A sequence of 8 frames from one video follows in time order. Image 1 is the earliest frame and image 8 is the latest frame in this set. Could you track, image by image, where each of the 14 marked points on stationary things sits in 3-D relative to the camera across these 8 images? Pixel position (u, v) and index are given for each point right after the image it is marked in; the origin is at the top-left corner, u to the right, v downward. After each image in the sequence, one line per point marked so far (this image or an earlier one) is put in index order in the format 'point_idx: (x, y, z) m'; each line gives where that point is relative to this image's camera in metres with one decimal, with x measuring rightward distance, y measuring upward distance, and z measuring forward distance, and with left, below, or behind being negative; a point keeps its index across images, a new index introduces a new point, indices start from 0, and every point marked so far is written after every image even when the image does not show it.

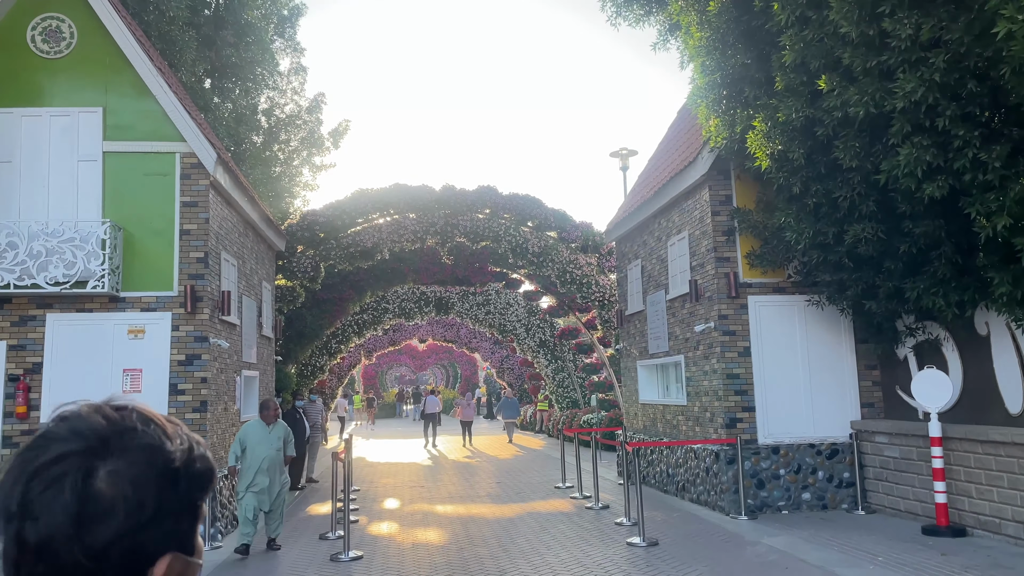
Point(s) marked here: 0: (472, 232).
0: (-1.0, +1.4, +19.6) m
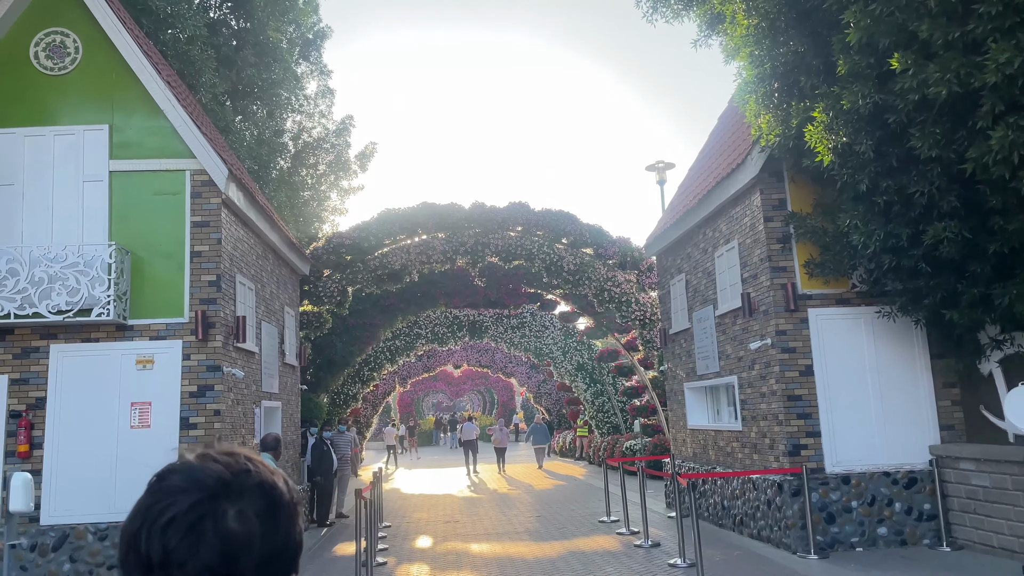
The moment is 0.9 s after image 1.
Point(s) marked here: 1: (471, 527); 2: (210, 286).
0: (-0.2, +0.9, +18.8) m
1: (-0.7, -4.1, +14.0) m
2: (-3.8, 0.0, +10.1) m
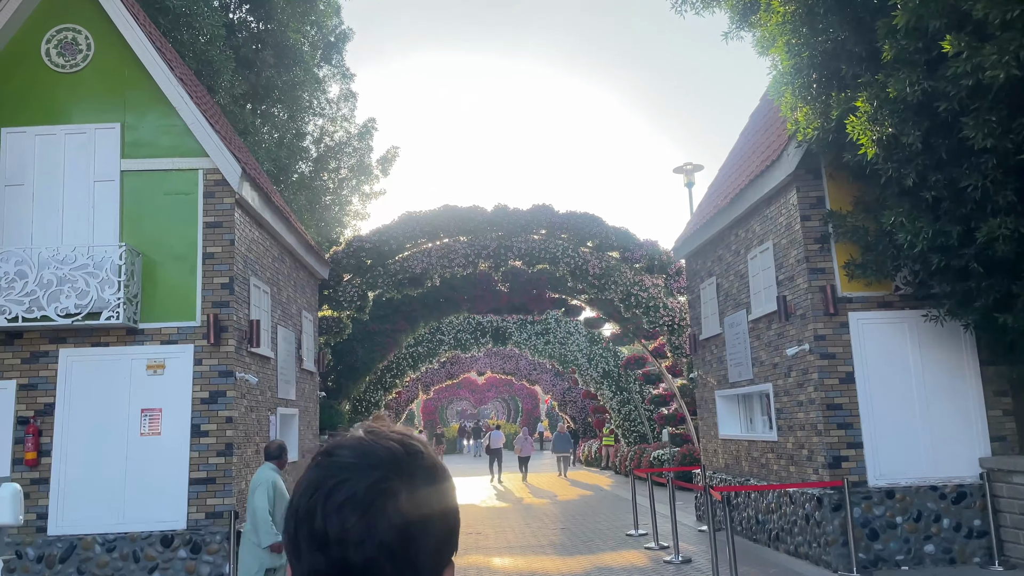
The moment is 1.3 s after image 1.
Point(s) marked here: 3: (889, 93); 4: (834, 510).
0: (+0.4, +0.8, +18.3) m
1: (-0.3, -4.2, +13.5) m
2: (-3.5, 0.0, +9.8) m
3: (+3.6, +1.9, +7.7) m
4: (+3.8, -2.6, +9.5) m
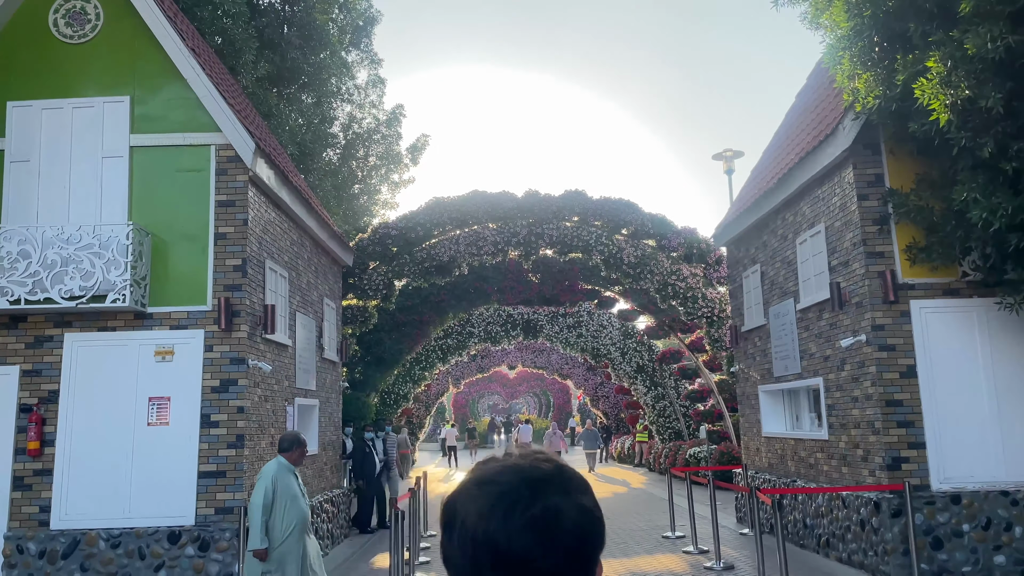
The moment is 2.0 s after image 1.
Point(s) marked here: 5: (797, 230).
0: (+1.1, +1.0, +17.6) m
1: (+0.2, -4.0, +12.8) m
2: (-3.2, +0.2, +9.2) m
3: (+3.9, +2.0, +6.9) m
4: (+4.1, -2.5, +8.7) m
5: (+4.0, +0.8, +11.3) m
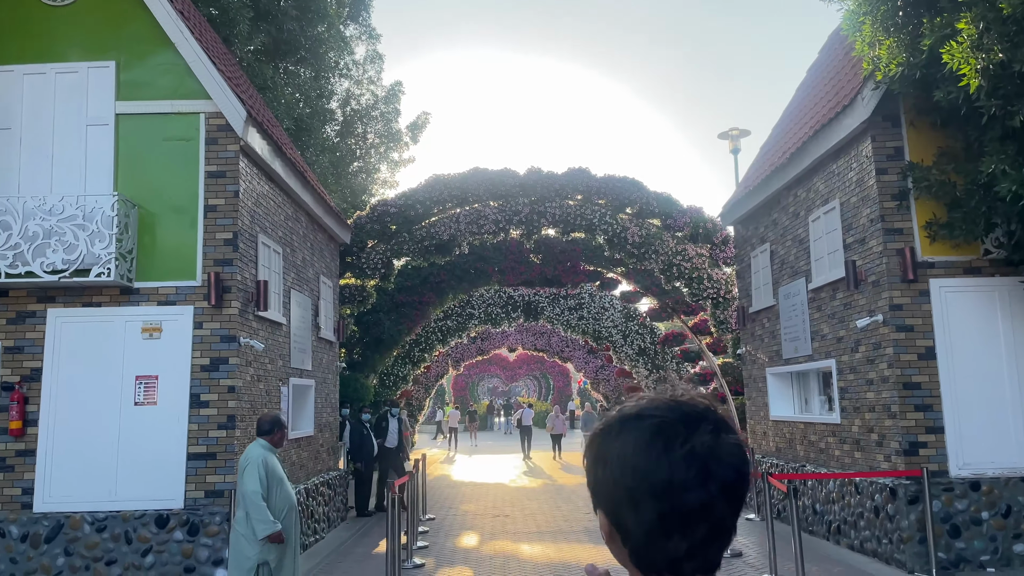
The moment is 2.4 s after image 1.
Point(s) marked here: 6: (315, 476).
0: (+1.1, +1.4, +17.2) m
1: (+0.2, -3.6, +12.5) m
2: (-3.1, +0.5, +8.9) m
3: (+3.9, +2.2, +6.4) m
4: (+4.1, -2.2, +8.4) m
5: (+4.0, +1.1, +10.9) m
6: (-2.9, -2.7, +11.8) m
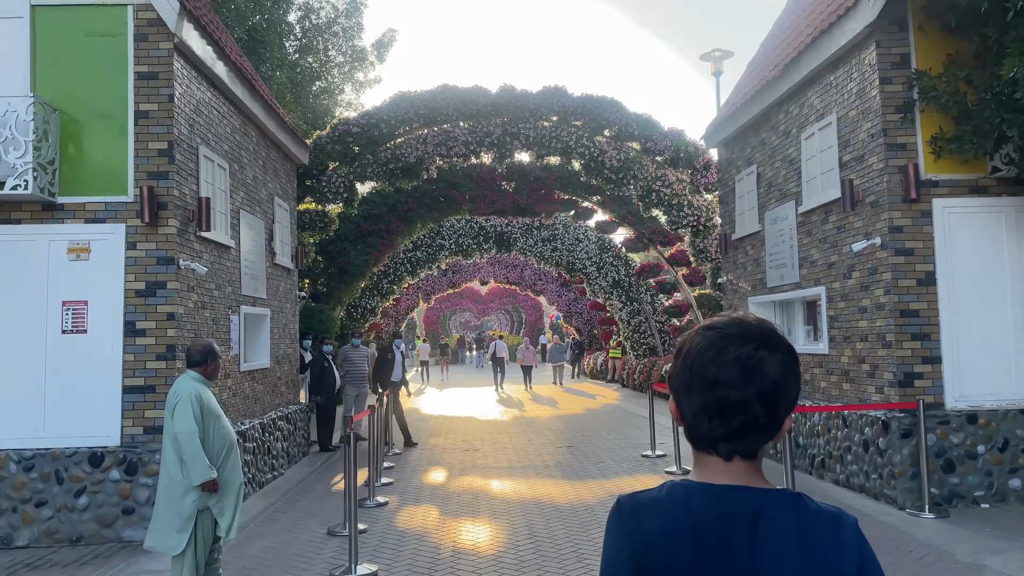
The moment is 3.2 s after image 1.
0: (+0.5, +2.9, +16.3) m
1: (-0.3, -2.5, +12.0) m
2: (-3.4, +1.3, +7.9) m
3: (+3.7, +2.8, +5.6) m
4: (+3.8, -1.5, +7.9) m
5: (+3.6, +2.1, +10.1) m
6: (-3.3, -1.7, +11.1) m
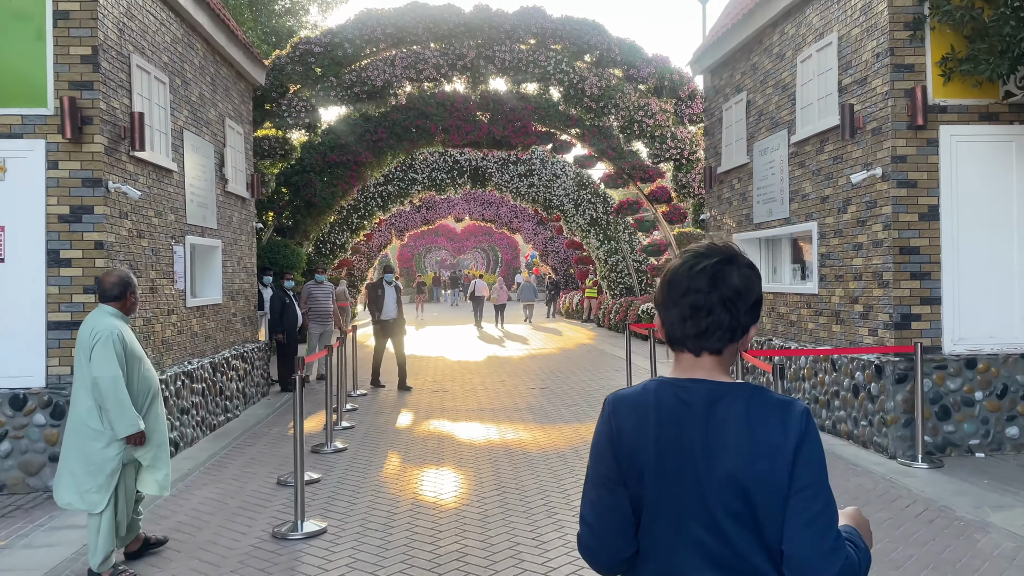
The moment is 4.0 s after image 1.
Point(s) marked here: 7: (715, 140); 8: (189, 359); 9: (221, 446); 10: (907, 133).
0: (0.0, +4.1, +15.3) m
1: (-0.7, -1.6, +11.5) m
2: (-3.7, +1.9, +7.0) m
3: (+3.5, +3.2, +4.8) m
4: (+3.5, -0.9, +7.4) m
5: (+3.3, +2.8, +9.4) m
6: (-3.7, -0.8, +10.4) m
7: (+3.1, +2.3, +12.4) m
8: (-3.6, -0.8, +9.0) m
9: (-3.1, -1.7, +8.6) m
10: (+3.7, +1.4, +7.5) m
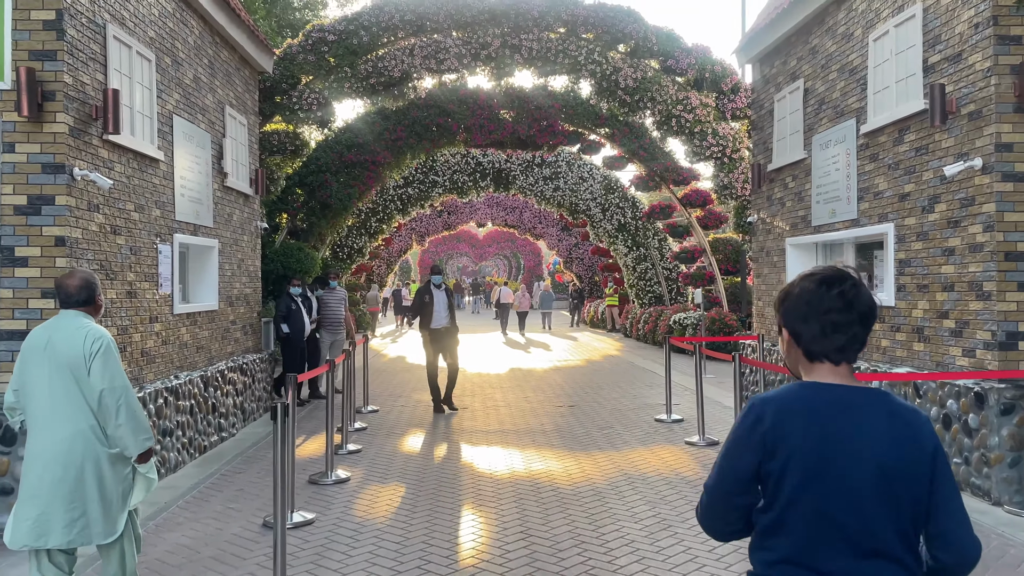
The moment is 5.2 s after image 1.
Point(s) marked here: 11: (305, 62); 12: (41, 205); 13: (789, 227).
0: (+0.5, +4.0, +14.3) m
1: (-0.4, -1.7, +10.4) m
2: (-3.5, +1.9, +6.0) m
3: (+3.7, +3.1, +3.6) m
4: (+3.8, -1.0, +6.2) m
5: (+3.6, +2.7, +8.2) m
6: (-3.4, -0.8, +9.4) m
7: (+3.5, +2.1, +11.2) m
8: (-3.3, -0.8, +8.0) m
9: (-2.8, -1.7, +7.5) m
10: (+3.9, +1.3, +6.3) m
11: (-3.4, +3.7, +13.4) m
12: (-3.5, +0.6, +6.0) m
13: (+3.5, +0.8, +10.2) m
